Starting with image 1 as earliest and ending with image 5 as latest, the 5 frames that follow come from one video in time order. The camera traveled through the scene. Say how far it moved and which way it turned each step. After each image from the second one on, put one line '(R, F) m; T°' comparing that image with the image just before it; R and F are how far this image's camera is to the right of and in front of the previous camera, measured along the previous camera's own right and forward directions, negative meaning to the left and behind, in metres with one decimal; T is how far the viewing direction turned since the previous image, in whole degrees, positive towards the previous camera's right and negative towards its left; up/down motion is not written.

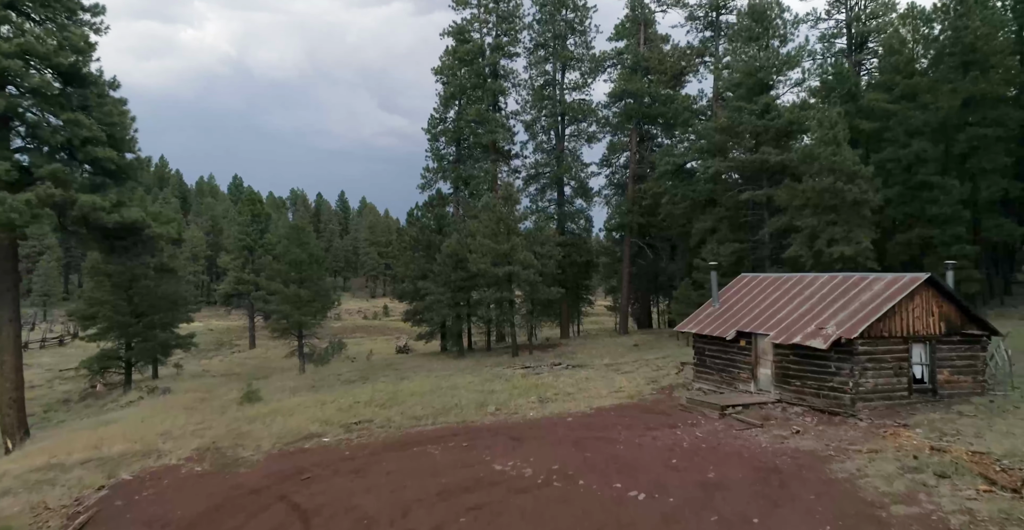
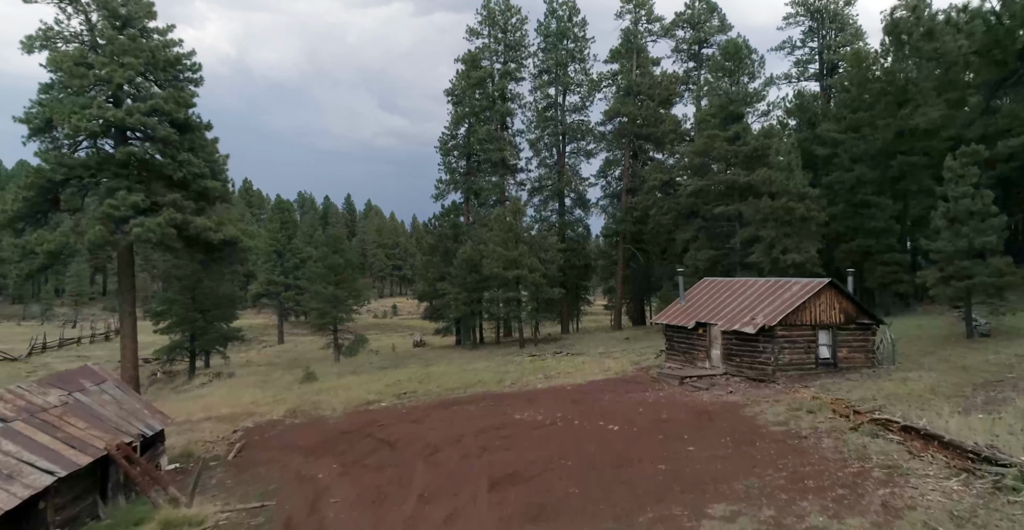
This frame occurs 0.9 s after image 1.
(-0.4, -5.8) m; 0°
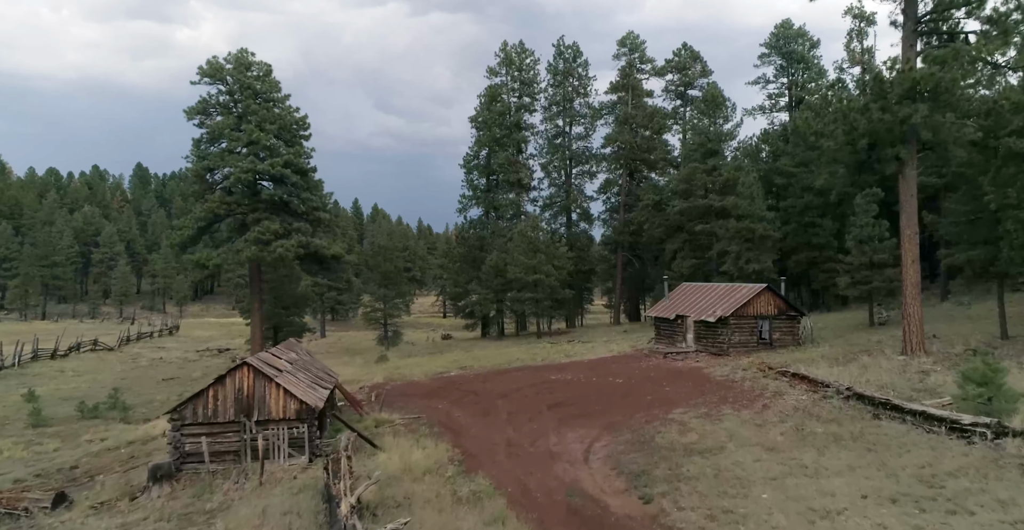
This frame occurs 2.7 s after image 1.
(-1.7, -9.5) m; 0°
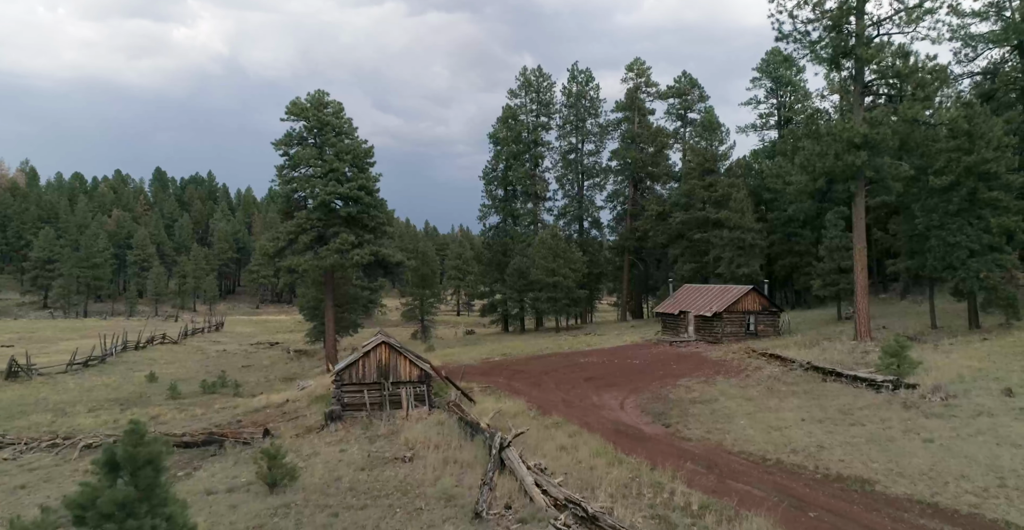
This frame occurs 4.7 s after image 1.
(-2.0, -7.4) m; 0°
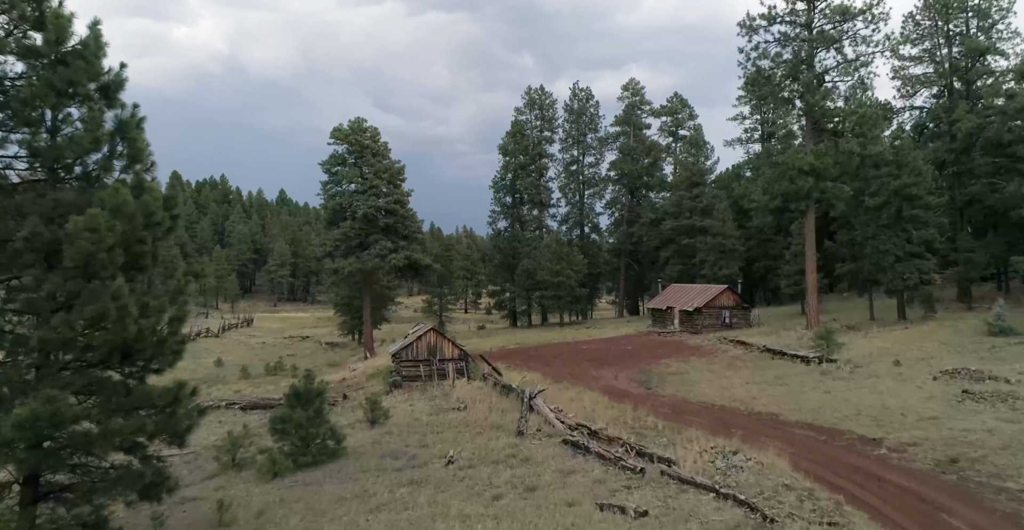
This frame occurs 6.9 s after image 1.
(-0.8, -7.2) m; 0°
